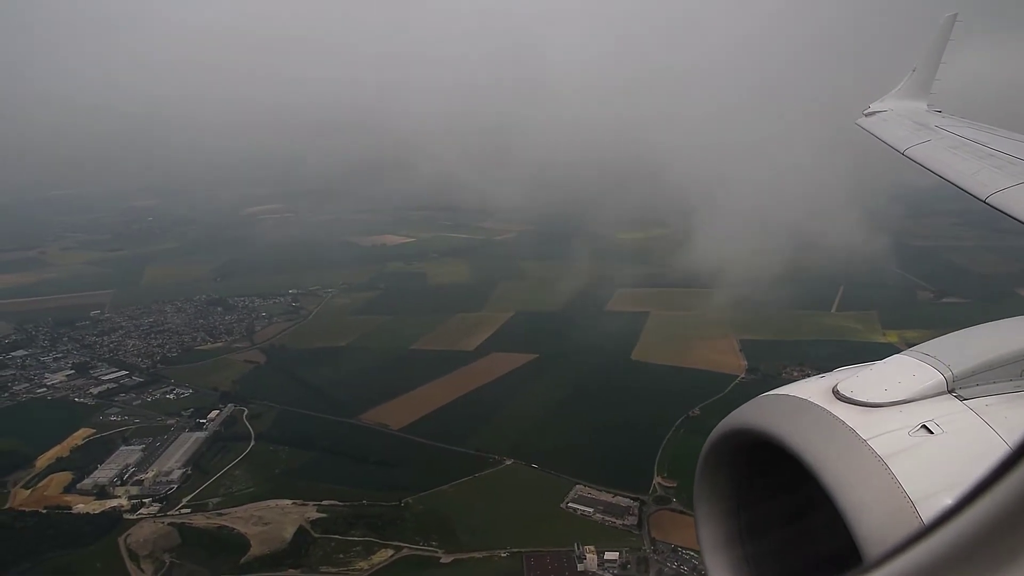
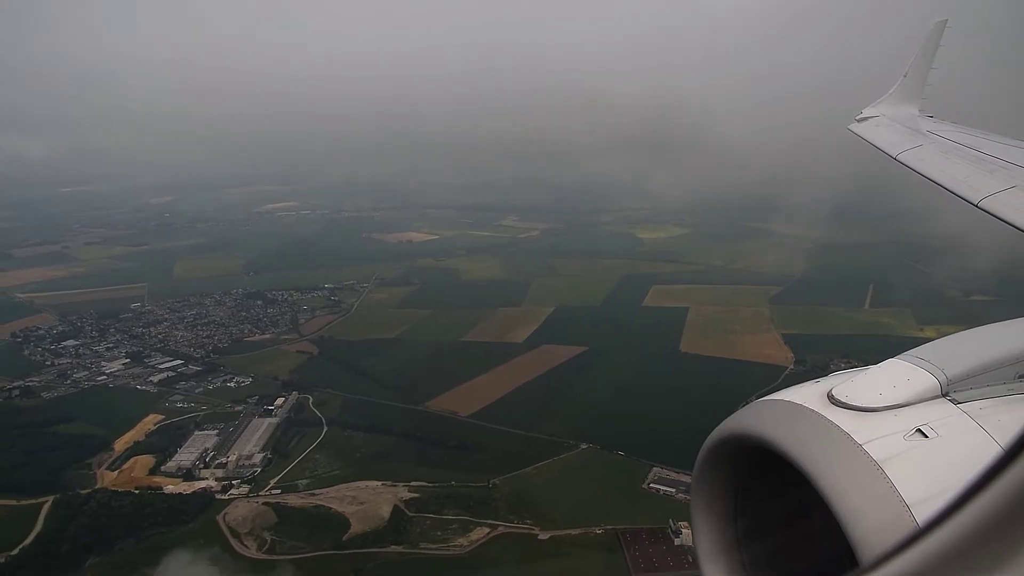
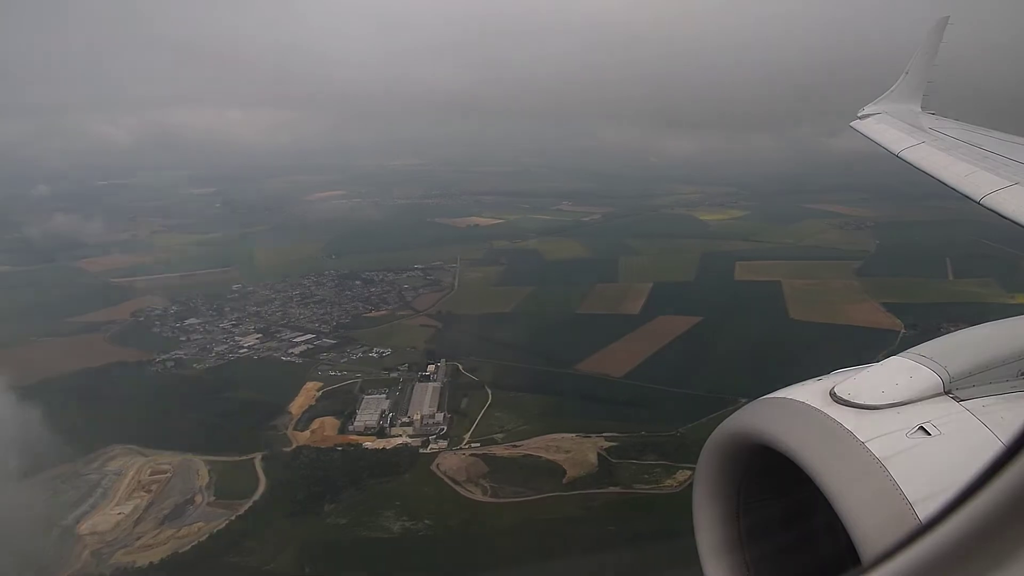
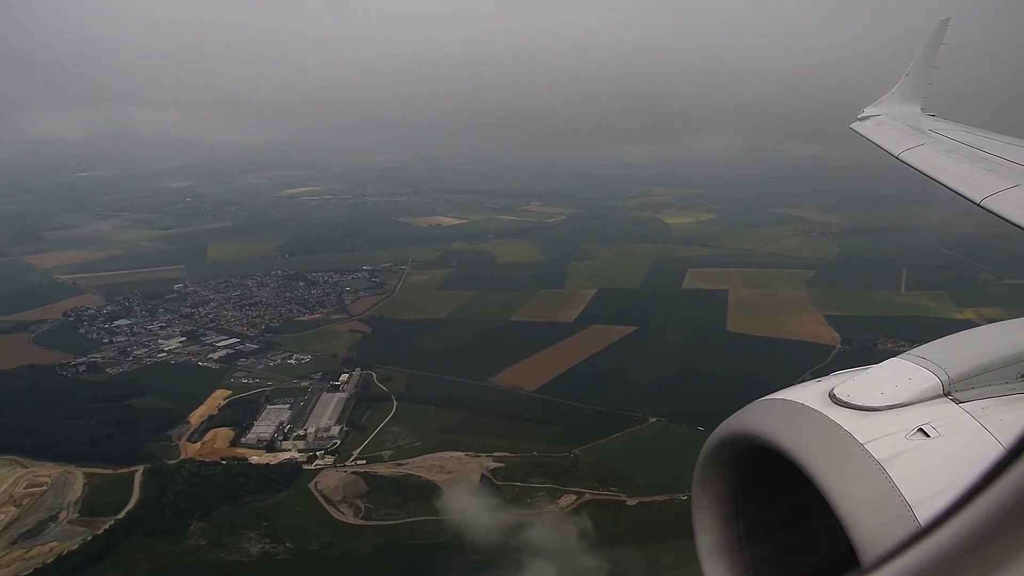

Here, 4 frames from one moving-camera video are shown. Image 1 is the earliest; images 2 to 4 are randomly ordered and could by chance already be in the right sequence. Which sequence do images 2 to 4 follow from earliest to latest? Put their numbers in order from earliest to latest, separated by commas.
2, 4, 3
